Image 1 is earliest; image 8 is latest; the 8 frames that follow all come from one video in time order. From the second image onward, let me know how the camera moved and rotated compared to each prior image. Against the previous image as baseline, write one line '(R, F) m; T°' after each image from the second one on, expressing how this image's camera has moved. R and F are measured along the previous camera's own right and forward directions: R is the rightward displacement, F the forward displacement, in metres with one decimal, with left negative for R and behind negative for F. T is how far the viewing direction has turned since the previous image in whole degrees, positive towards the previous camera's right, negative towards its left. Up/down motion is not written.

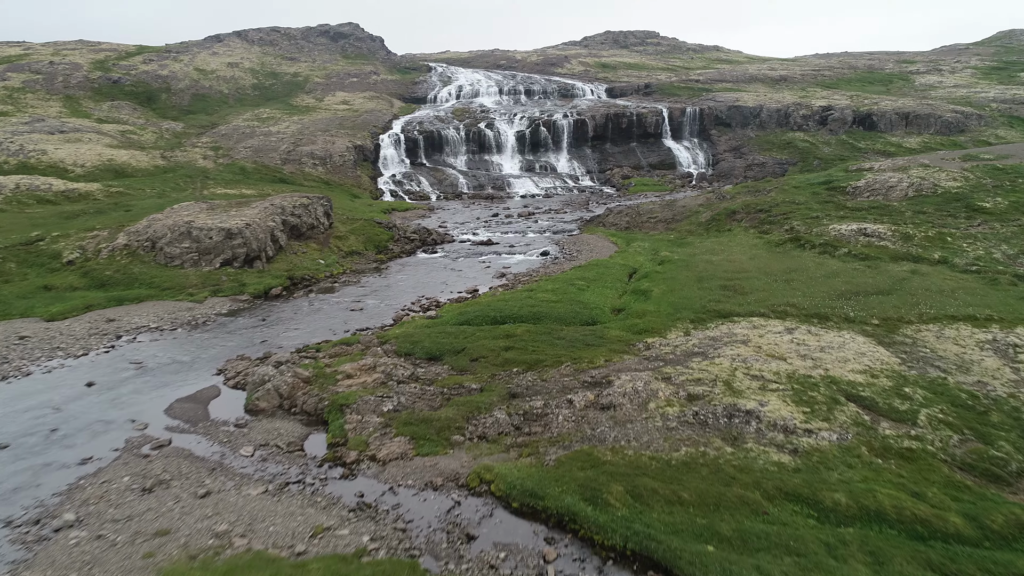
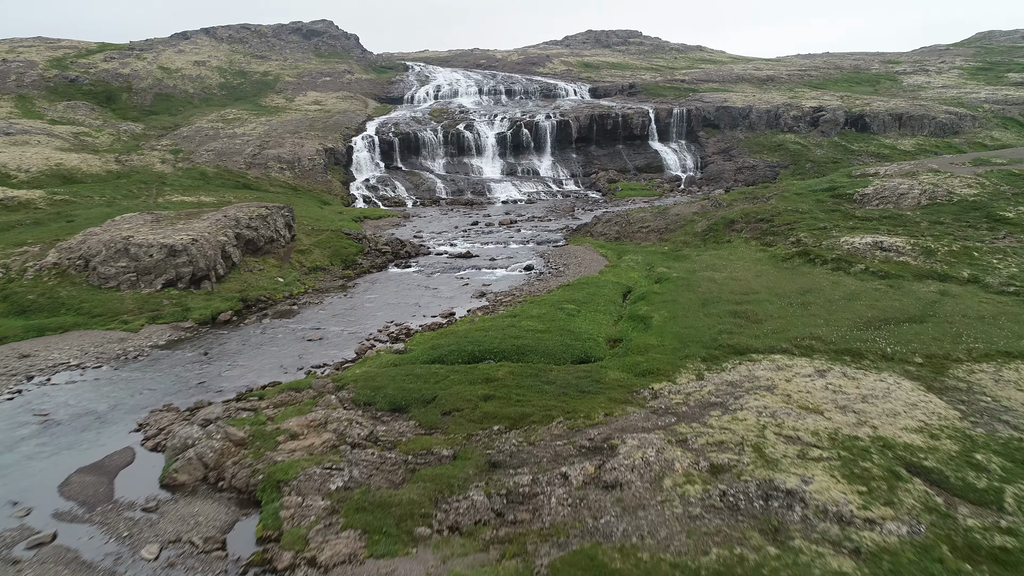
(+0.1, +4.2) m; +1°
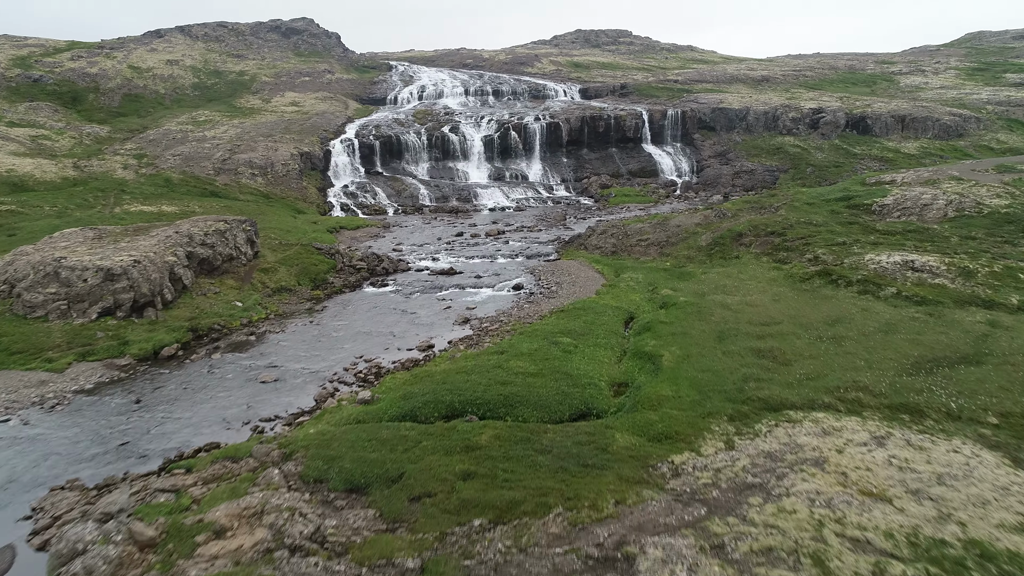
(+0.1, +4.2) m; +1°
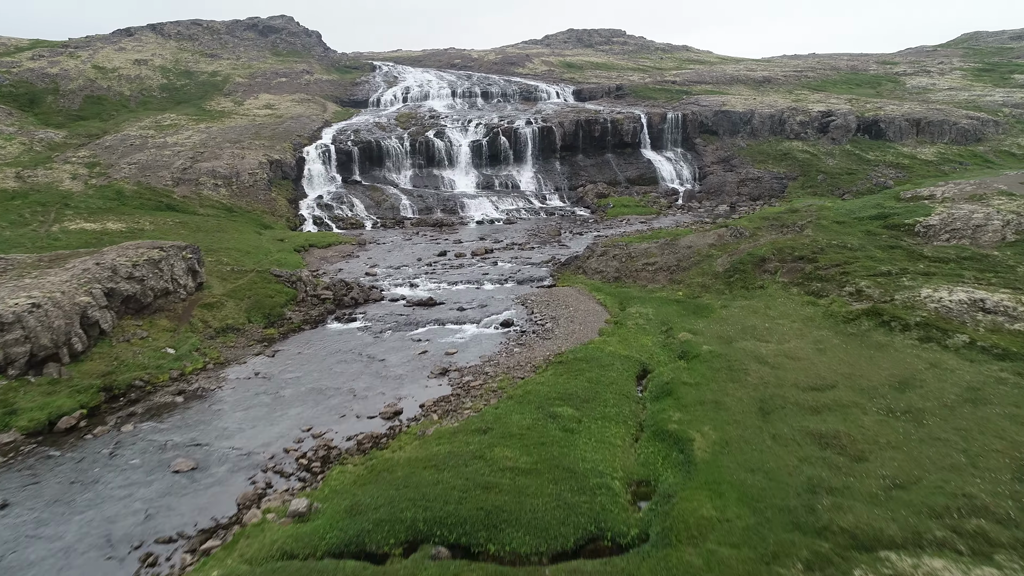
(+0.2, +5.8) m; +1°
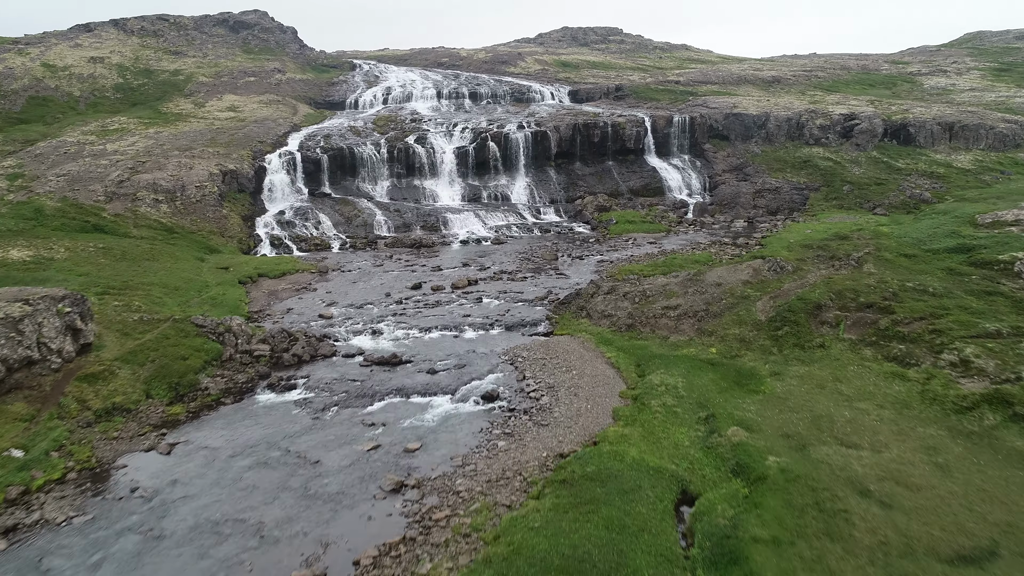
(+0.3, +8.2) m; 0°
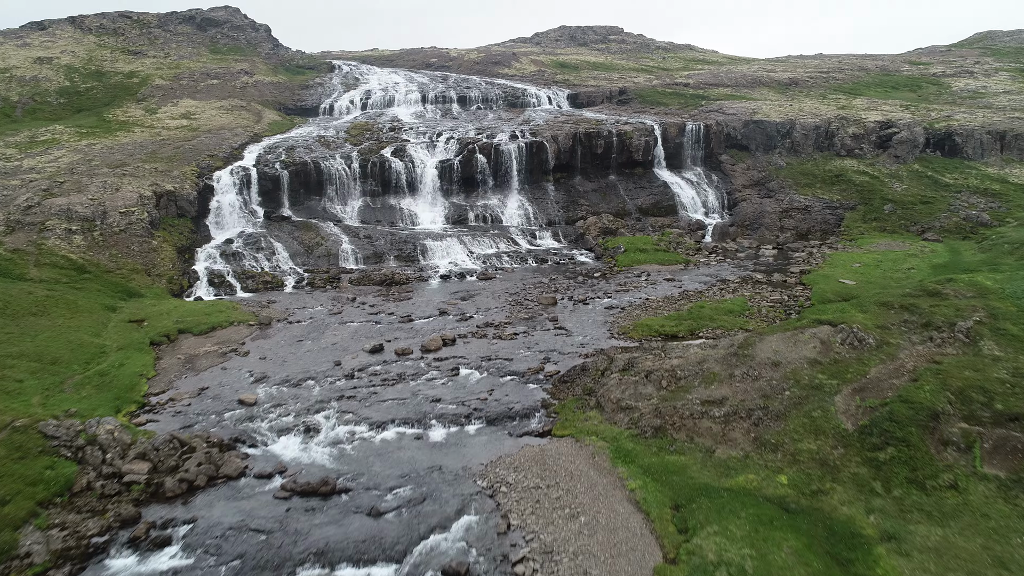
(+0.5, +9.0) m; 0°
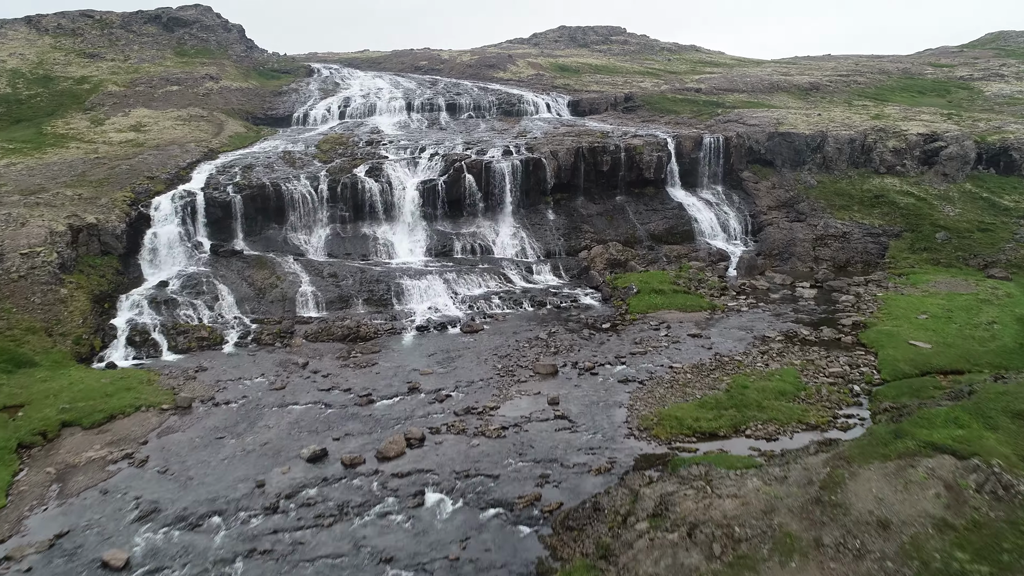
(+0.4, +8.2) m; 0°
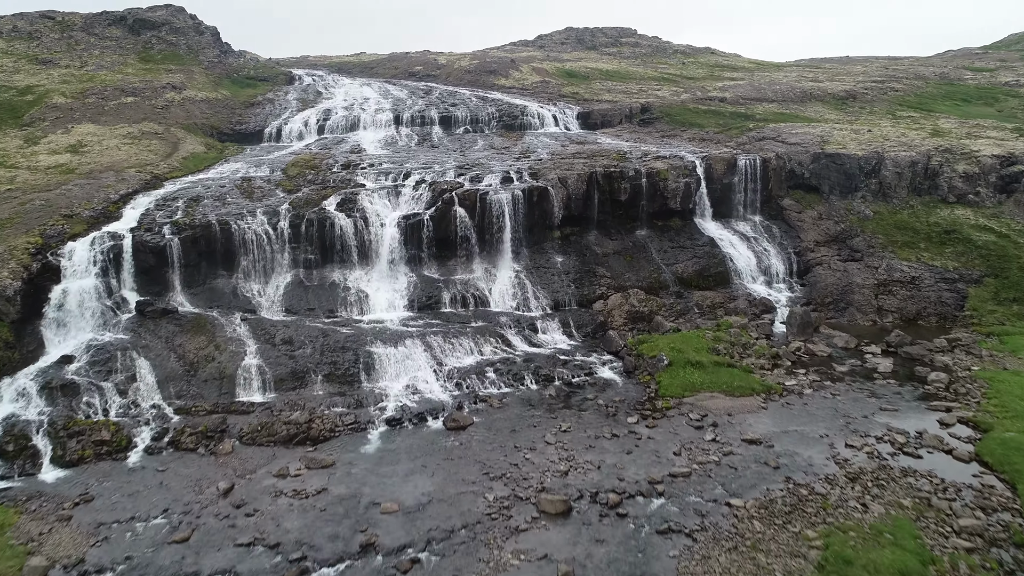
(+0.3, +9.0) m; 0°
